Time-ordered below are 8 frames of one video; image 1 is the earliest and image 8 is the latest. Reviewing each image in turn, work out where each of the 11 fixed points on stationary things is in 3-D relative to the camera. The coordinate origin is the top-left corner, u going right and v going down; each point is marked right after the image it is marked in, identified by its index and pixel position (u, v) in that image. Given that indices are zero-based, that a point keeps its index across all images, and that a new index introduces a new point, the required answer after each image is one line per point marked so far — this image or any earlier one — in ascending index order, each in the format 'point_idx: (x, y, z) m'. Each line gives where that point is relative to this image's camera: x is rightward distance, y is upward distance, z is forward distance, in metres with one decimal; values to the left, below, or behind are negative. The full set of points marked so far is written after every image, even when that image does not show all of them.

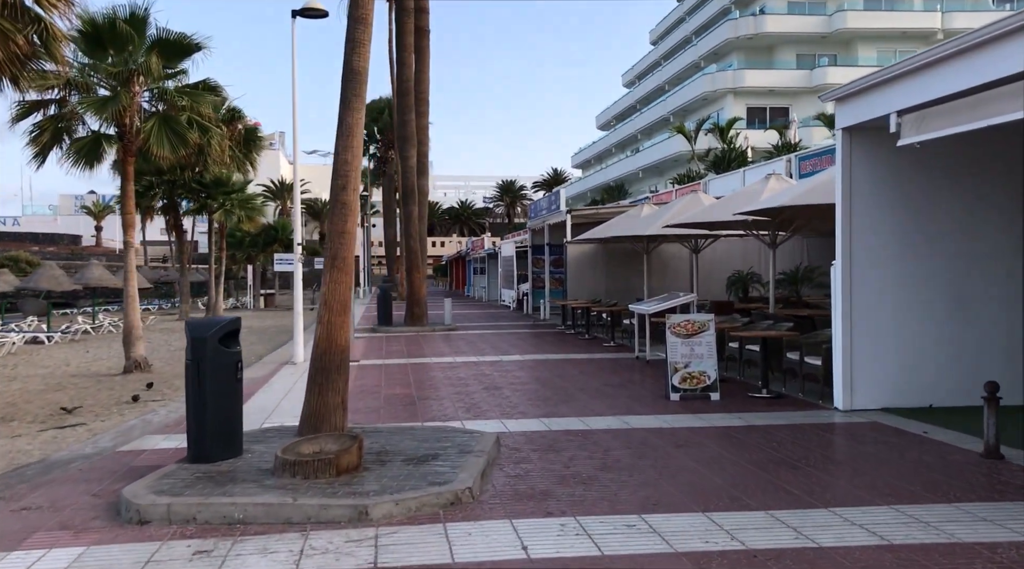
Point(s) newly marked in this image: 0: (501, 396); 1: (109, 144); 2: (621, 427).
0: (-0.1, -1.5, +9.6) m
1: (-7.4, +2.6, +13.3) m
2: (+1.2, -1.5, +7.8) m
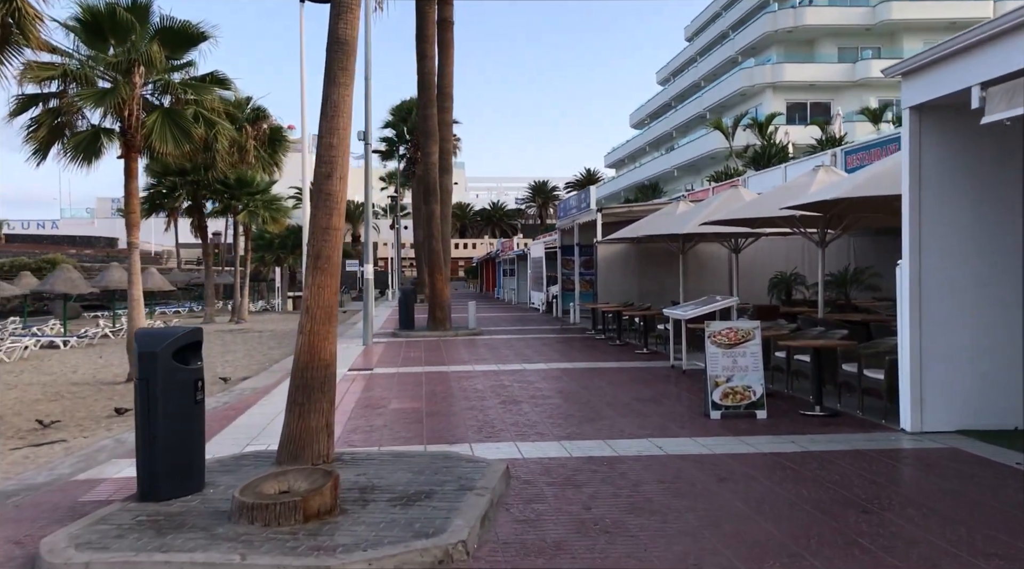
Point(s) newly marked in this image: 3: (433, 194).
0: (+0.1, -1.5, +8.6) m
1: (-7.0, +2.5, +12.6) m
2: (+1.3, -1.6, +6.7) m
3: (-2.2, +2.5, +19.6) m
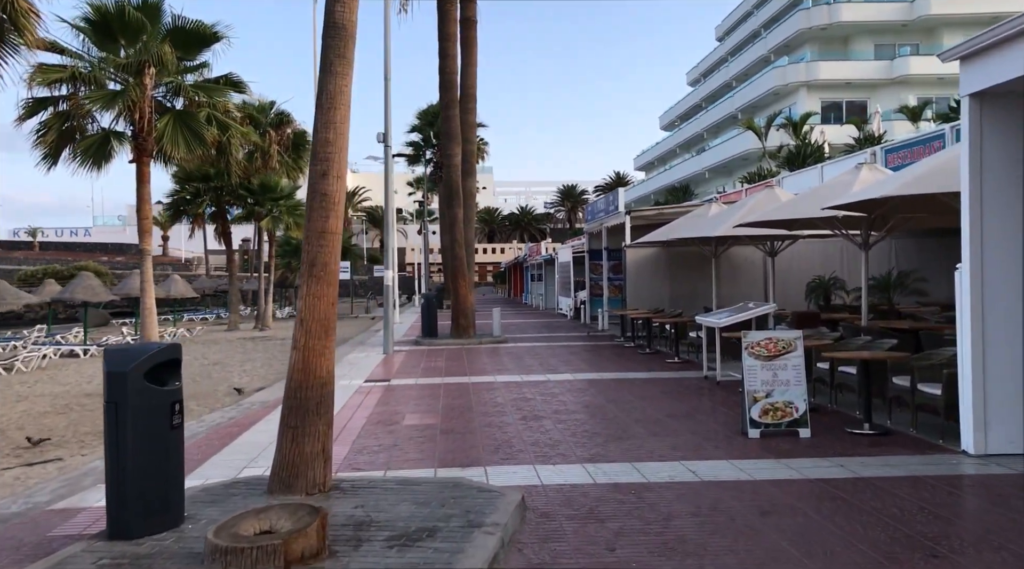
0: (+0.3, -1.6, +8.0) m
1: (-6.6, +2.4, +12.3) m
2: (+1.5, -1.6, +6.1) m
3: (-1.5, +2.3, +19.1) m
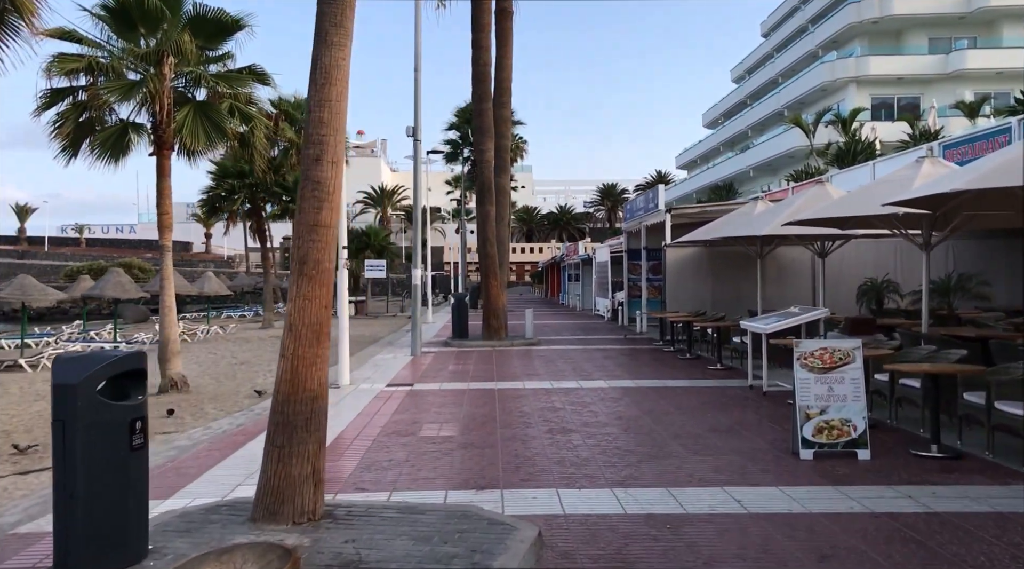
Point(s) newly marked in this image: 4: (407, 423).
0: (+0.6, -1.6, +7.3) m
1: (-6.1, +2.4, +12.0) m
2: (+1.6, -1.7, +5.3) m
3: (-0.7, +2.3, +18.5) m
4: (-1.2, -1.6, +8.6) m
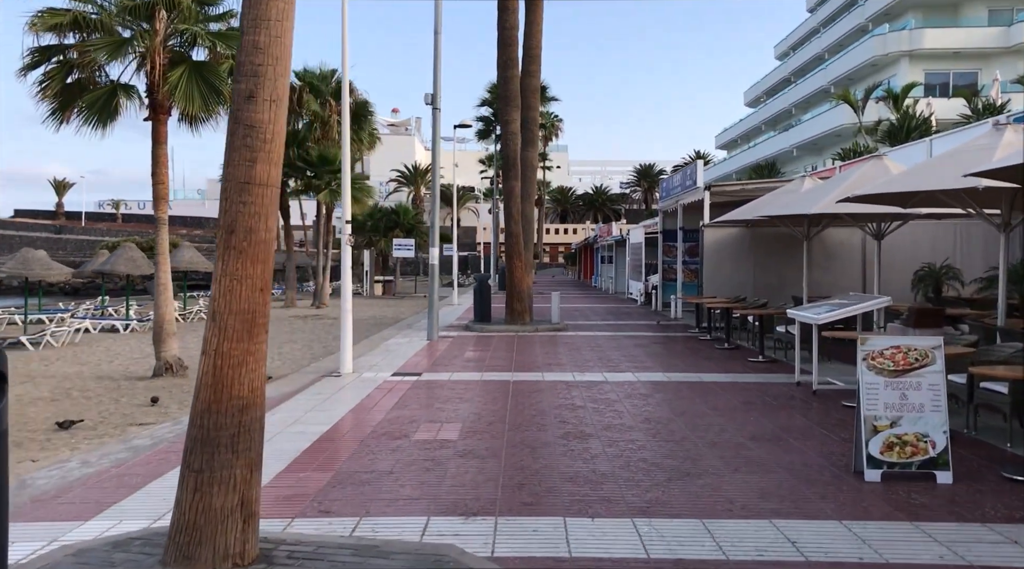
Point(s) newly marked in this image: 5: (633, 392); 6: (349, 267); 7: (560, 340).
0: (+0.6, -1.4, +6.2) m
1: (-5.8, +2.8, +11.0) m
2: (+1.6, -1.6, +4.2) m
3: (0.0, +2.8, +17.3) m
4: (-1.1, -1.4, +7.6) m
5: (+1.5, -1.3, +9.2) m
6: (-2.4, +0.2, +10.6) m
7: (+1.0, -1.1, +15.1) m
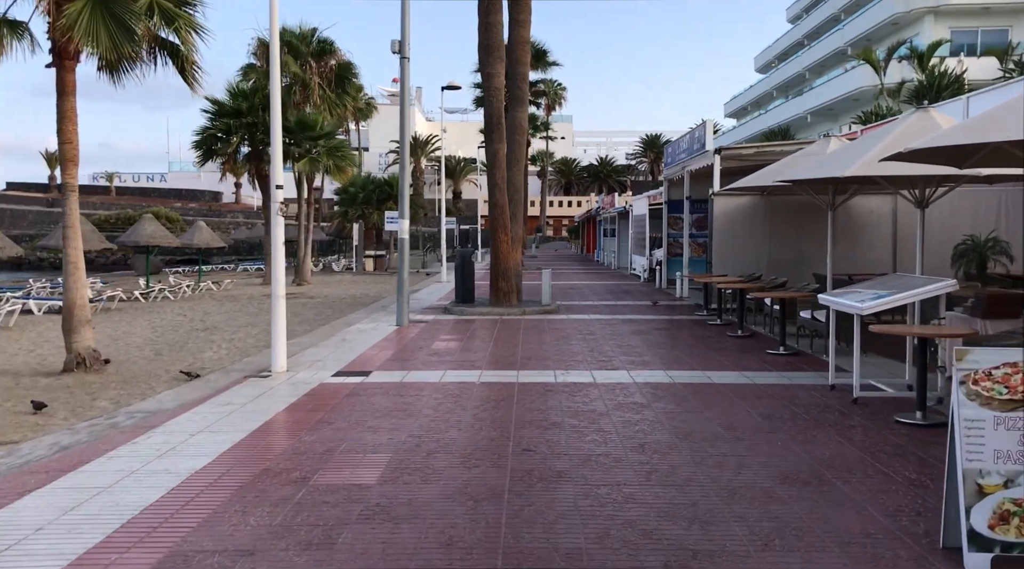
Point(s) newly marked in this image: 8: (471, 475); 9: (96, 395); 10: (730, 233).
0: (+0.2, -1.4, +4.3) m
1: (-6.1, +3.1, +9.1) m
2: (+1.1, -1.5, +2.3) m
3: (-0.4, +3.3, +15.3) m
4: (-1.5, -1.3, +5.7) m
5: (+1.1, -1.1, +7.3) m
6: (-2.8, +0.5, +8.7) m
7: (+0.7, -0.7, +13.2) m
8: (-0.3, -1.3, +5.1) m
9: (-5.2, -1.4, +9.1) m
10: (+4.6, +1.1, +15.5) m
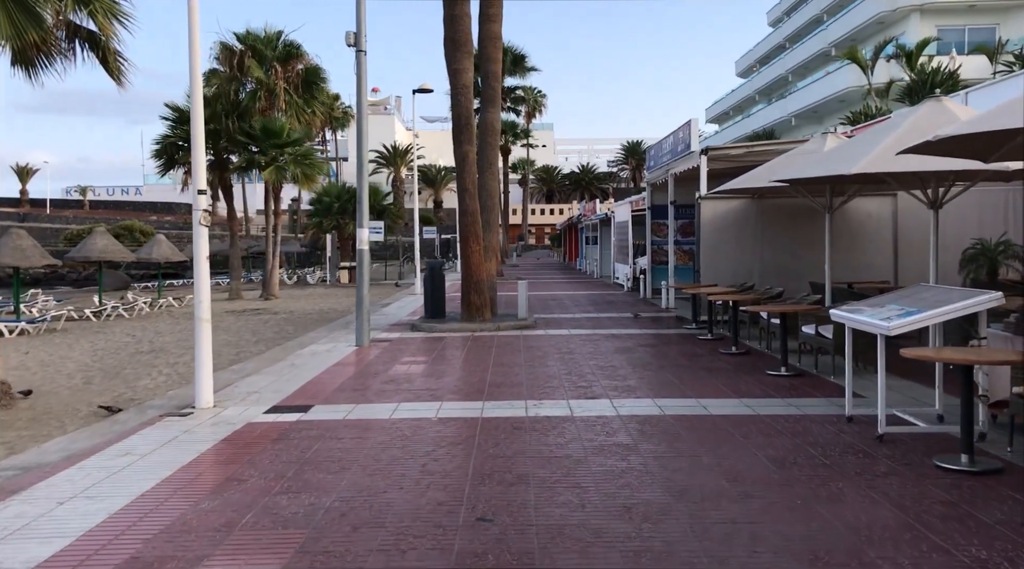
0: (-0.1, -1.5, +3.1) m
1: (-6.6, +2.8, +7.8) m
2: (+0.9, -1.6, +1.1) m
3: (-0.9, +3.0, +14.1) m
4: (-1.8, -1.4, +4.5) m
5: (+0.8, -1.3, +6.1) m
6: (-3.1, +0.3, +7.4) m
7: (+0.2, -1.0, +12.1) m
8: (-0.6, -1.4, +3.9) m
9: (-5.5, -1.6, +7.8) m
10: (+4.1, +0.9, +14.4) m
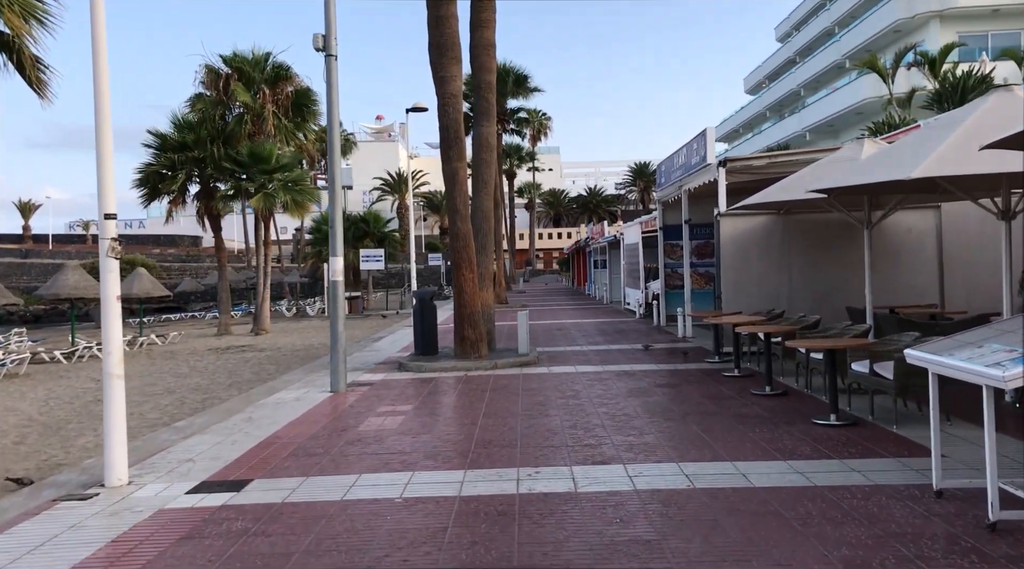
0: (-0.2, -1.7, +1.6) m
1: (-6.7, +2.3, +6.5) m
2: (+0.7, -1.7, -0.4) m
3: (-1.0, +2.5, +12.8) m
4: (-1.9, -1.7, +3.0) m
5: (+0.7, -1.6, +4.6) m
6: (-3.3, -0.1, +6.0) m
7: (+0.2, -1.4, +10.5) m
8: (-0.7, -1.6, +2.3) m
9: (-5.6, -2.1, +6.3) m
10: (+4.1, +0.4, +12.9) m
